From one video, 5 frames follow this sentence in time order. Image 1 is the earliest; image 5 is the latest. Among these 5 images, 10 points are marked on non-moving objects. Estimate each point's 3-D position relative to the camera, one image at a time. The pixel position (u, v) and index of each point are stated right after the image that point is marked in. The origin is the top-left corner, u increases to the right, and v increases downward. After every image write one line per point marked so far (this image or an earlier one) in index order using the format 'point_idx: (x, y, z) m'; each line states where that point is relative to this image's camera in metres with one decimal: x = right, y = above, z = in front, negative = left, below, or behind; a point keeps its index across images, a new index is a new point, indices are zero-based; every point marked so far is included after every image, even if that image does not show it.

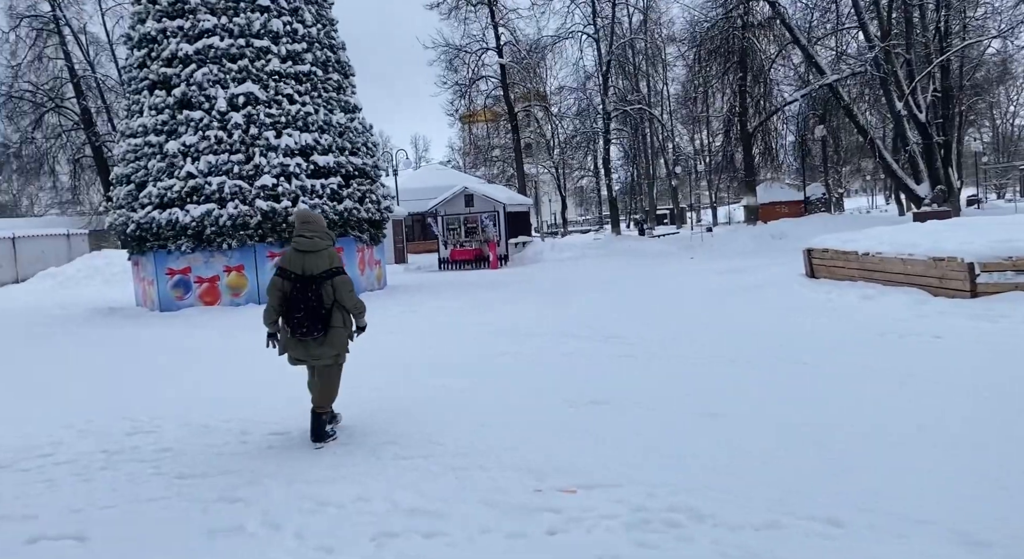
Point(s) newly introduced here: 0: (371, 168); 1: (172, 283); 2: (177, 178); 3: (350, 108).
0: (-2.8, +2.2, +15.4) m
1: (-6.1, -0.1, +13.9) m
2: (-5.8, +1.8, +13.5) m
3: (-3.2, +3.4, +15.2) m
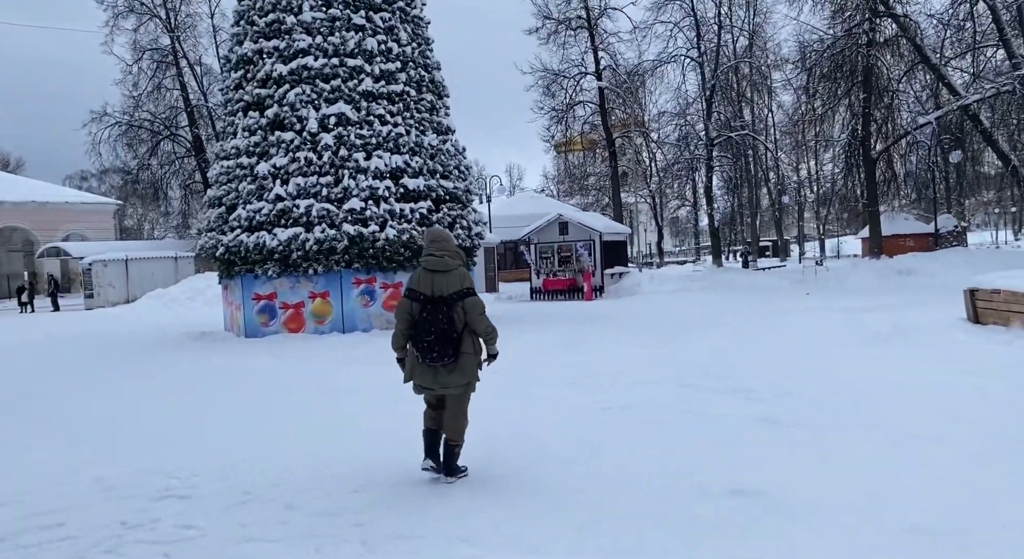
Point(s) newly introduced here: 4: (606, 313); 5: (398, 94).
0: (-0.9, +1.7, +14.7) m
1: (-4.4, -0.5, +13.4) m
2: (-4.2, +1.3, +13.2) m
3: (-1.3, +2.8, +14.5) m
4: (+2.2, -0.7, +18.2) m
5: (-2.0, +3.3, +13.9) m
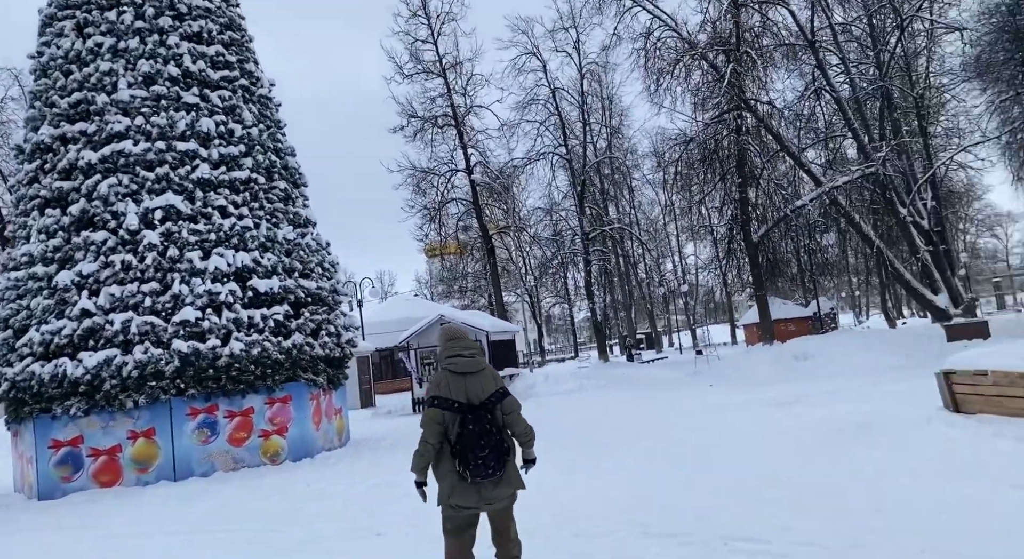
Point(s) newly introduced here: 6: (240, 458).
0: (-2.9, -0.2, +12.3) m
1: (-6.0, -2.4, +10.3) m
2: (-5.9, -0.5, +10.3) m
3: (-3.4, +0.9, +12.3) m
4: (-0.2, -2.9, +15.9) m
5: (-4.0, +1.5, +11.6) m
6: (-3.8, -2.5, +10.9) m
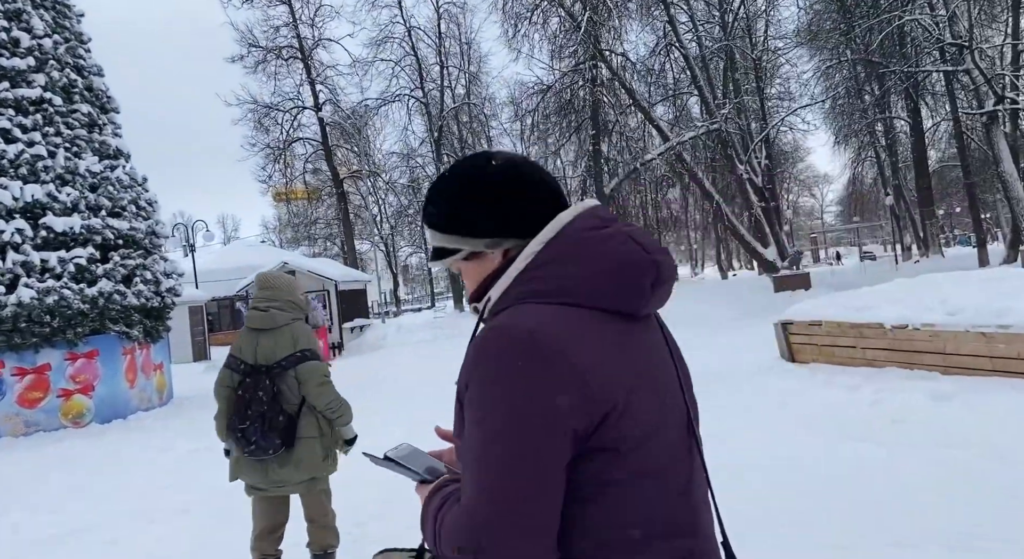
0: (-5.2, +0.6, +11.0) m
1: (-7.9, -1.6, +8.5) m
2: (-7.7, +0.3, +8.4) m
3: (-5.6, +1.8, +10.7) m
4: (-3.3, -1.9, +15.2) m
5: (-6.1, +2.3, +9.9) m
6: (-5.9, -1.8, +9.5) m
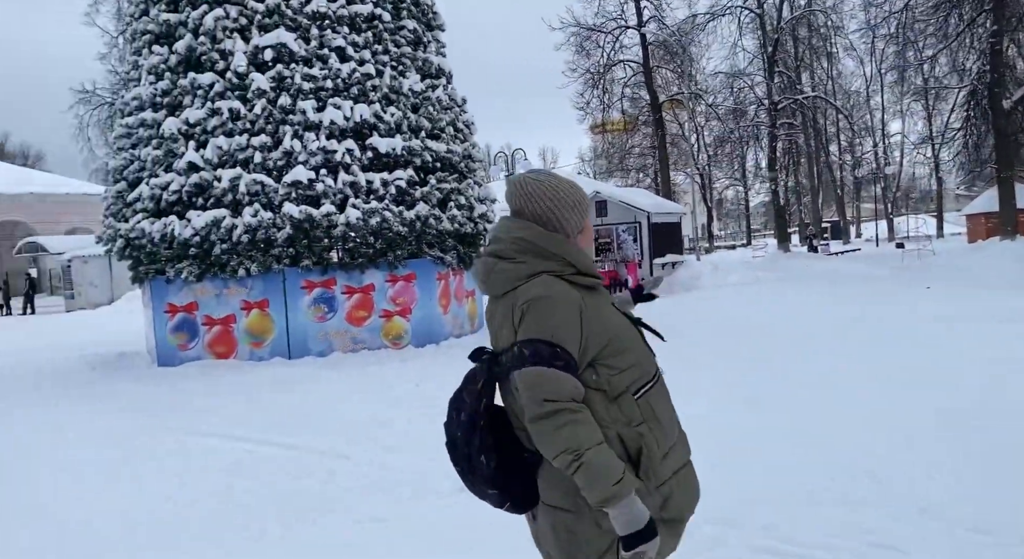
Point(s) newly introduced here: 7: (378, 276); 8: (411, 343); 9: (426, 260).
0: (-0.7, +1.7, +10.6) m
1: (-4.2, -0.6, +9.6) m
2: (-4.0, +1.3, +9.3) m
3: (-1.1, +2.8, +10.5) m
4: (+2.7, -0.6, +14.0) m
5: (-1.8, +3.3, +9.8) m
6: (-1.9, -0.8, +9.8) m
7: (-1.7, +0.1, +9.9) m
8: (-1.3, -0.8, +10.0) m
9: (-1.1, +0.3, +10.3) m
